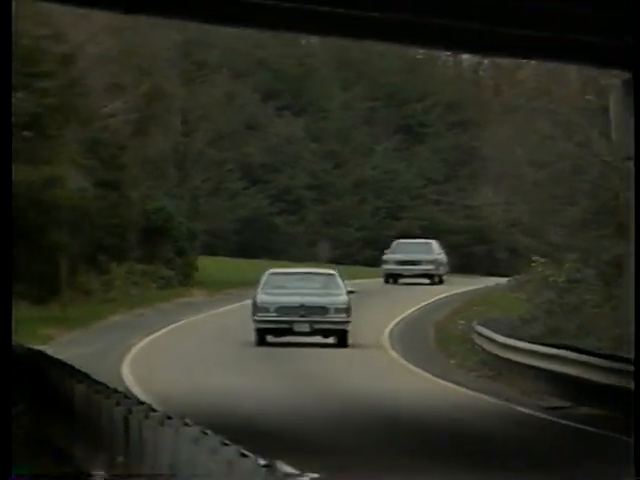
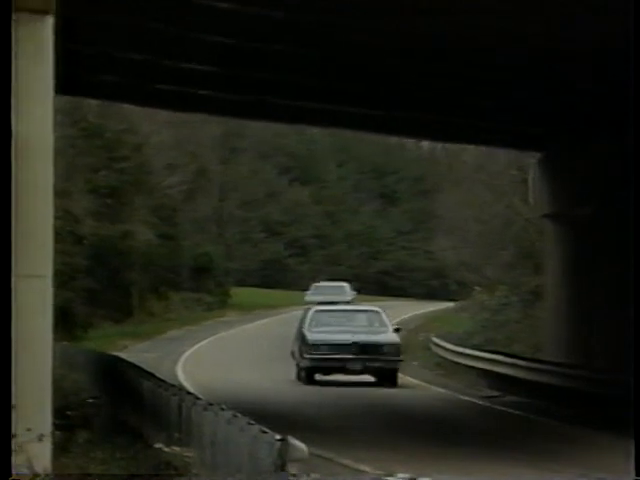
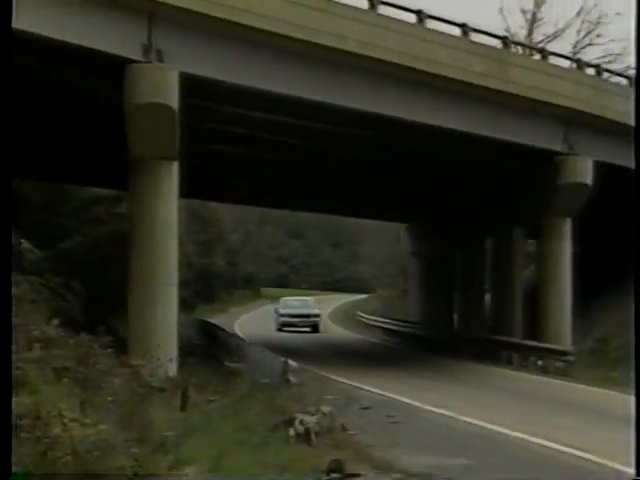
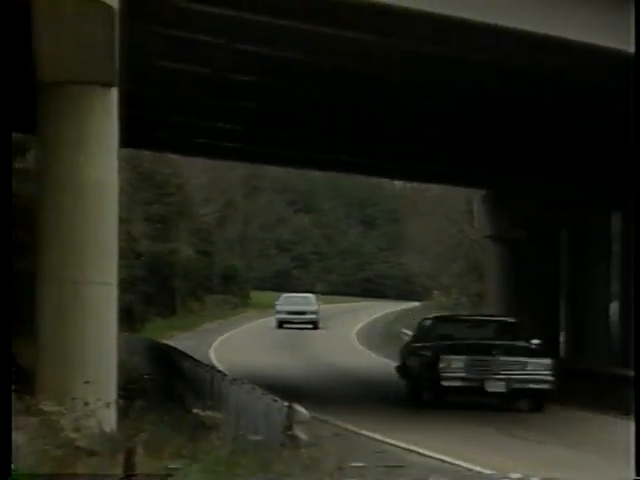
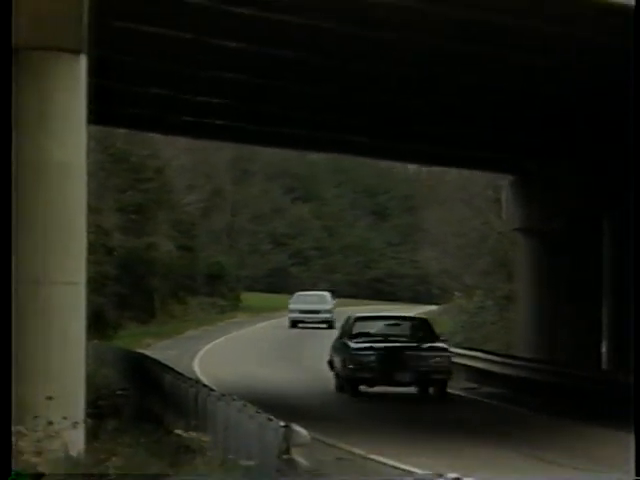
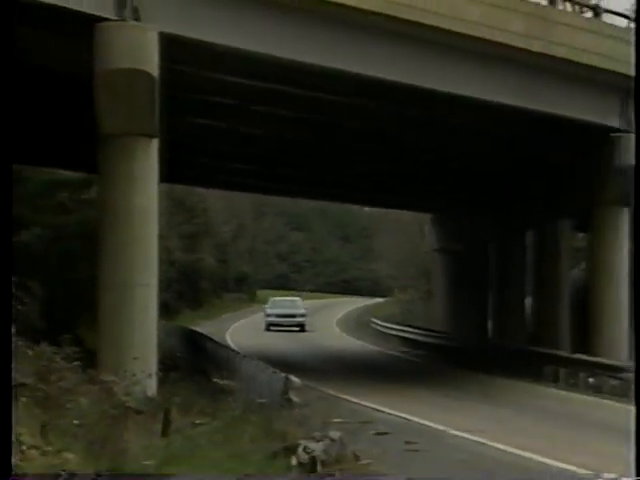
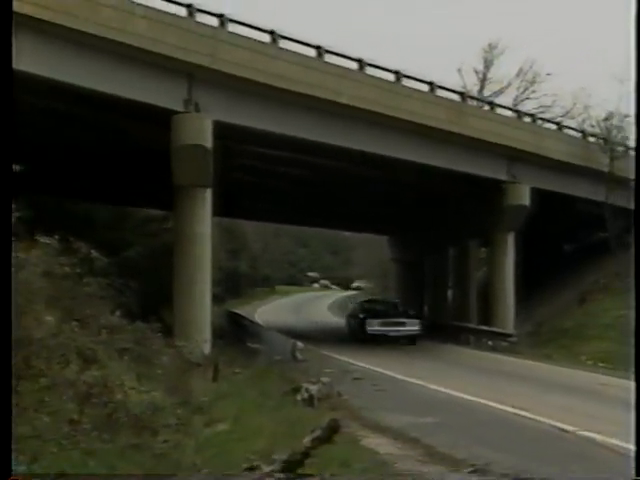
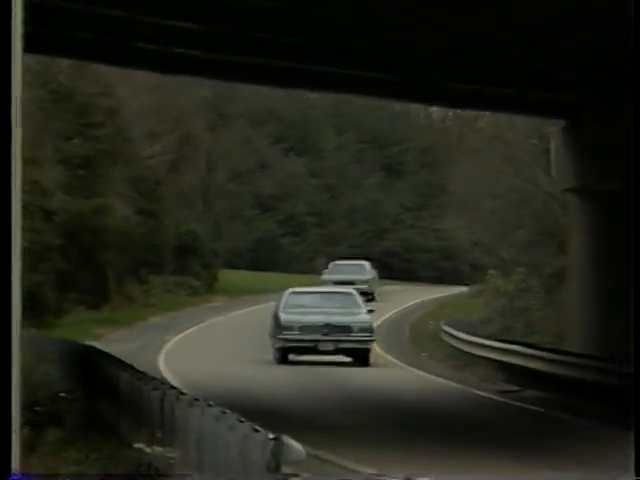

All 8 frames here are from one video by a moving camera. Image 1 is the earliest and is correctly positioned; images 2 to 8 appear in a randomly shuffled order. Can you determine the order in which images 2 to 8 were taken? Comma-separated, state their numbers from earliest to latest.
8, 2, 5, 4, 6, 3, 7
